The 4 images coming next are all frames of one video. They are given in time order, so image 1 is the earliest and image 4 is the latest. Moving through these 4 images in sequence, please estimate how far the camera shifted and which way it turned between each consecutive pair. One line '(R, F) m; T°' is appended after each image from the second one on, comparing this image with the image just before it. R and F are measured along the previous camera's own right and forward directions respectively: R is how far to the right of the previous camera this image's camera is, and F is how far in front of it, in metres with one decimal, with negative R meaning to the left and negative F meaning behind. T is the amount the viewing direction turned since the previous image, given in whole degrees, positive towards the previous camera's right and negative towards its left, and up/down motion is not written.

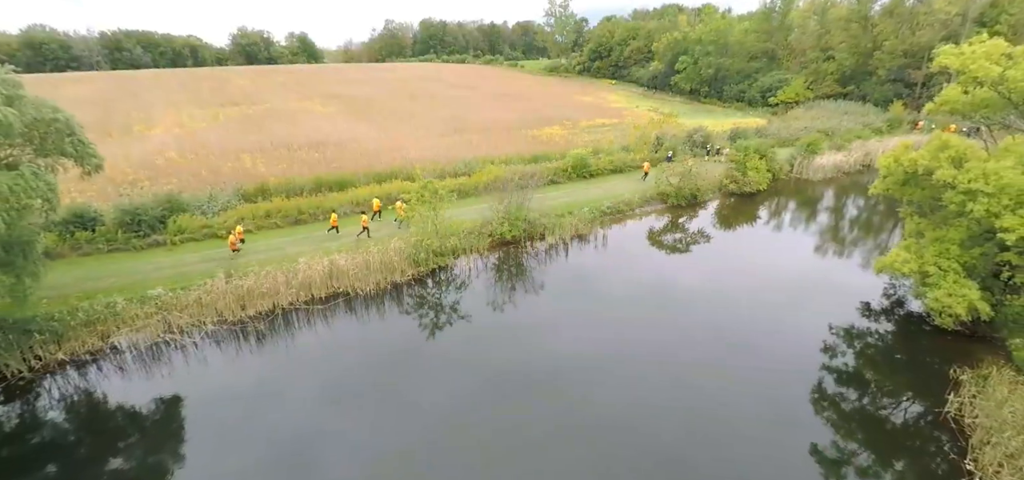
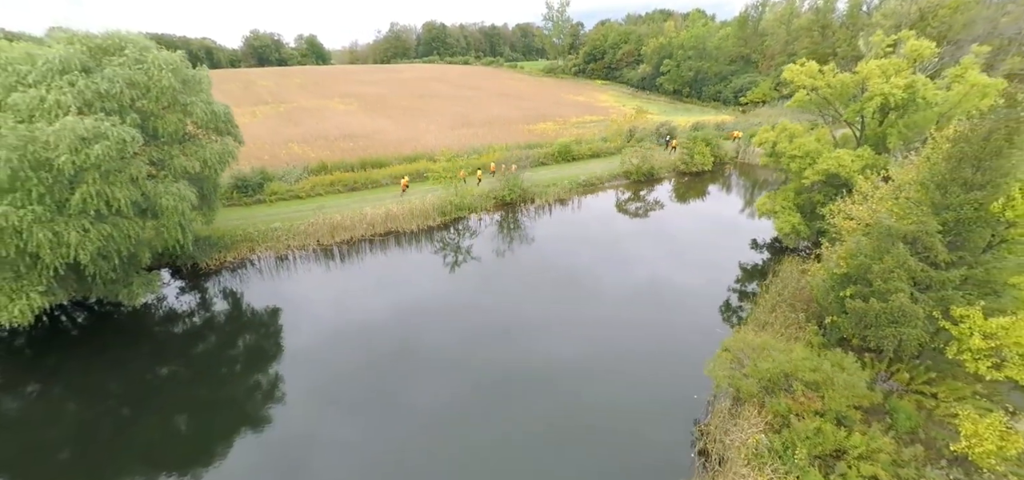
(+0.1, -7.0) m; 0°
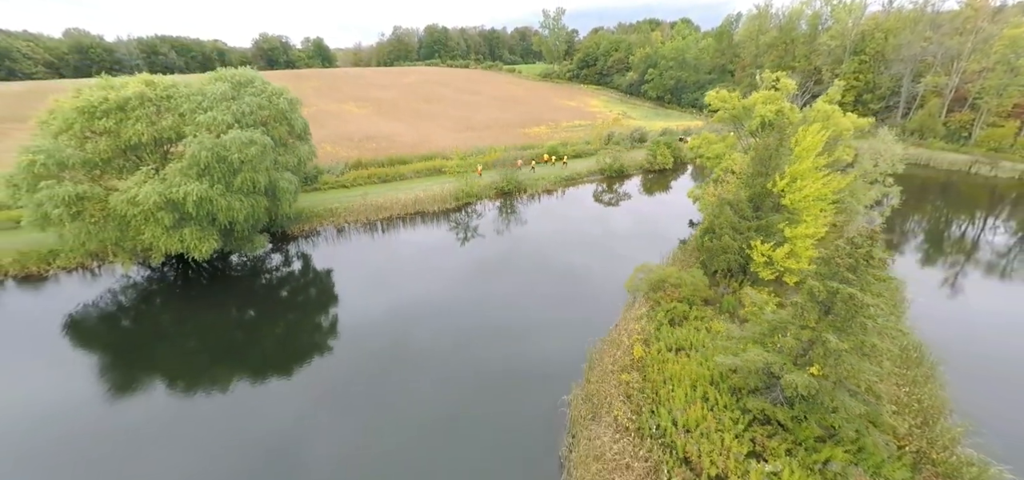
(0.0, -7.4) m; 0°
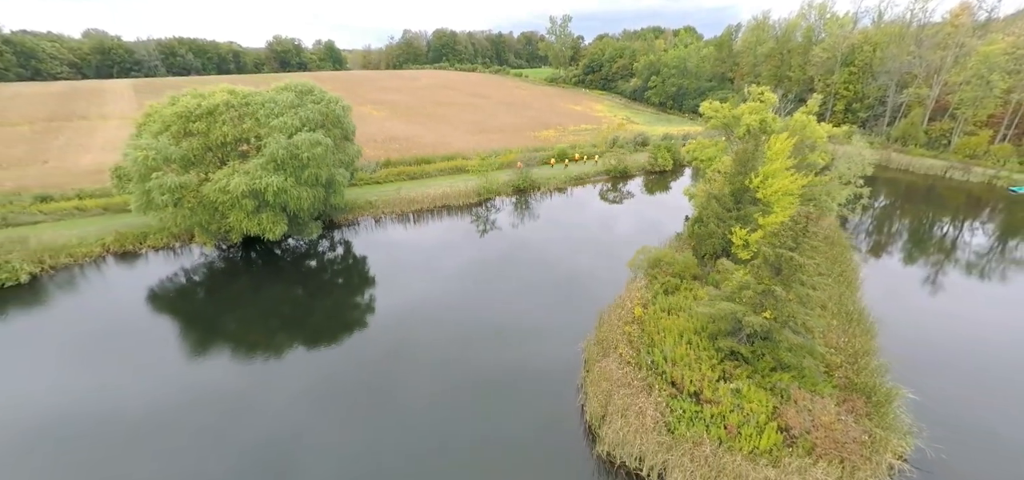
(-1.0, -3.7) m; 0°
